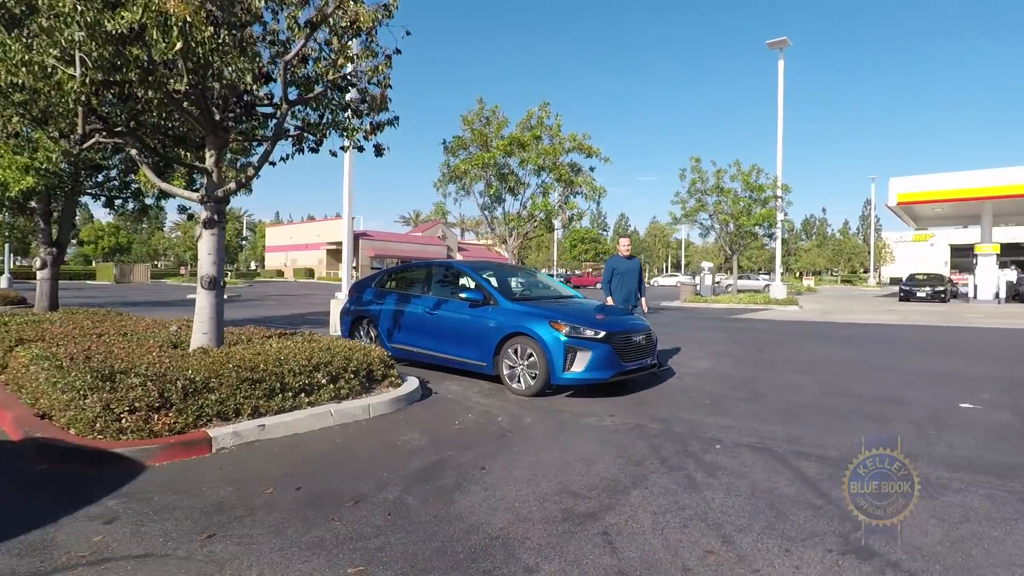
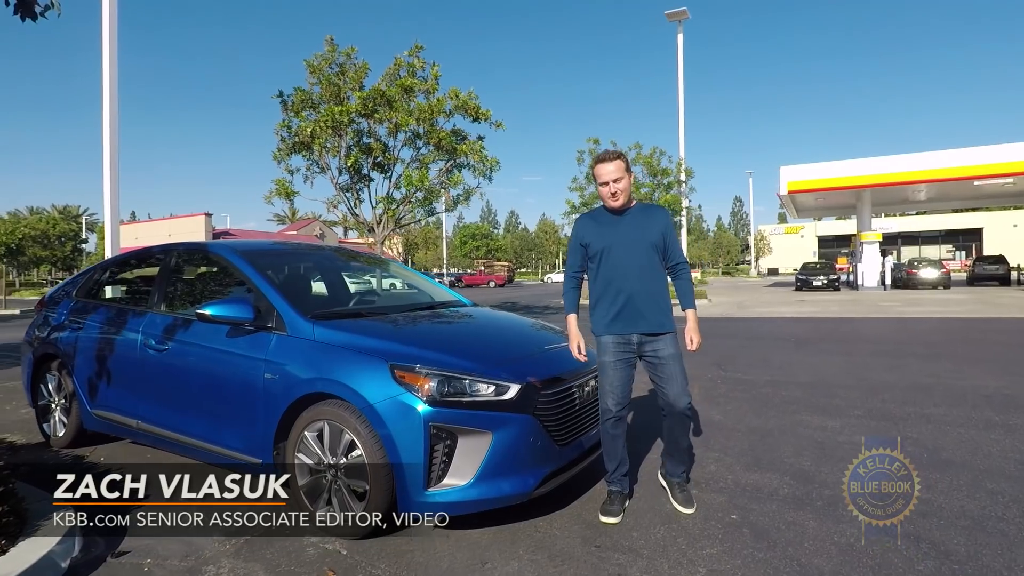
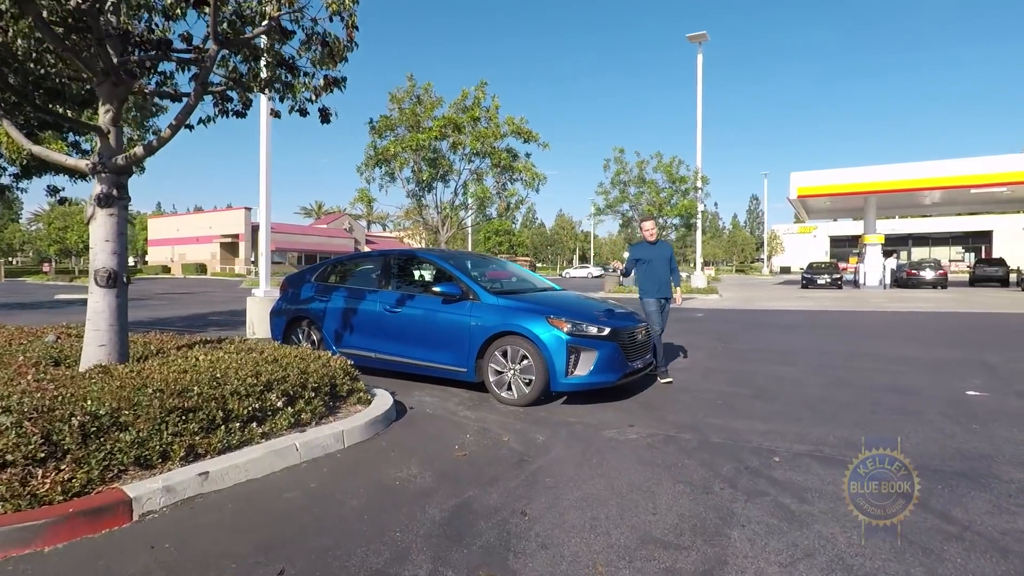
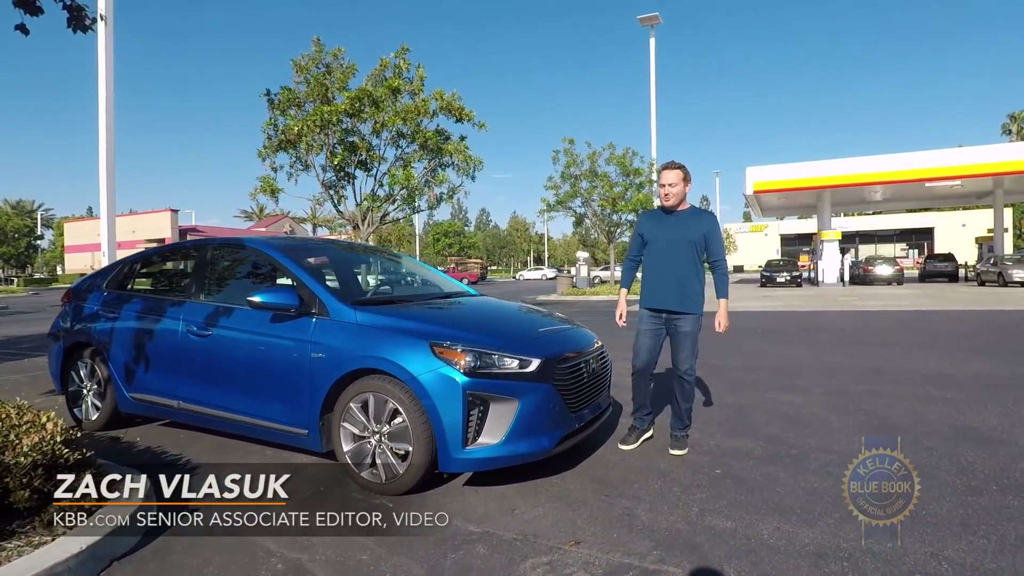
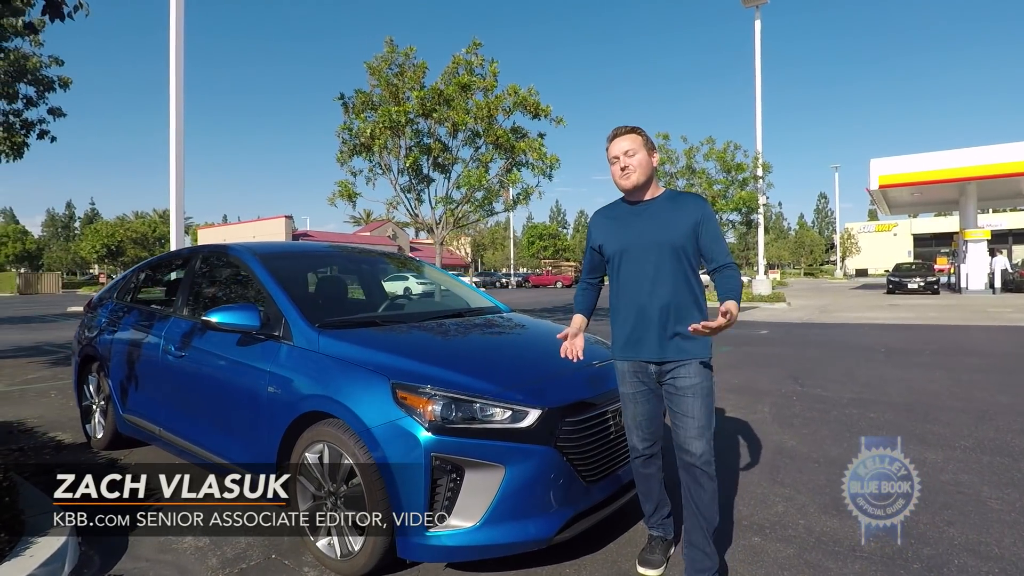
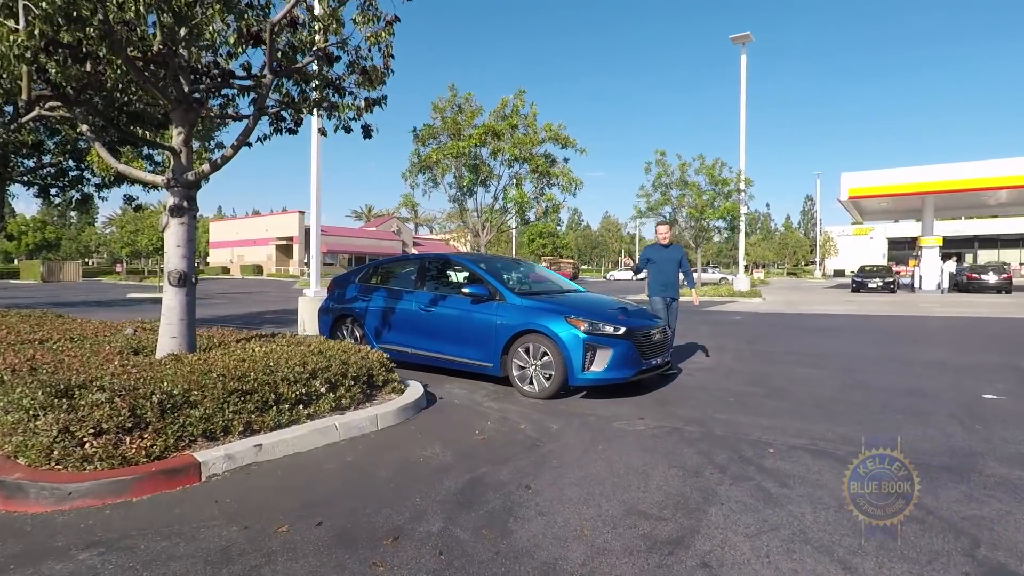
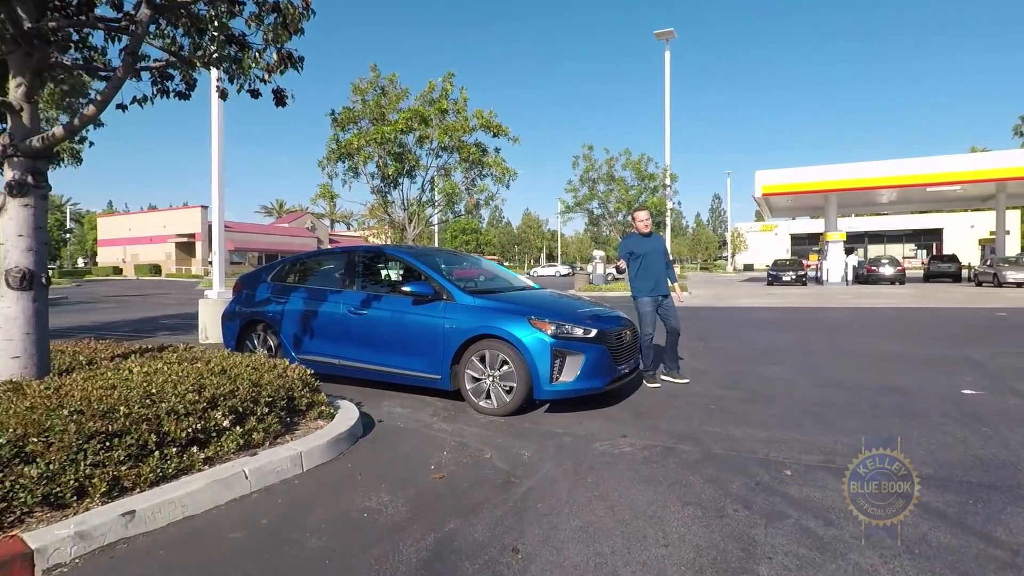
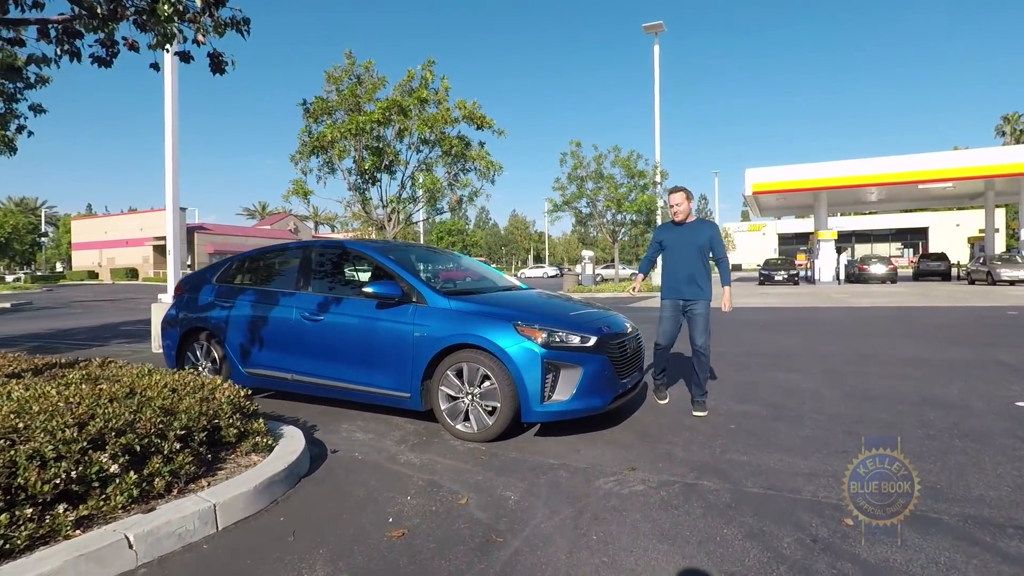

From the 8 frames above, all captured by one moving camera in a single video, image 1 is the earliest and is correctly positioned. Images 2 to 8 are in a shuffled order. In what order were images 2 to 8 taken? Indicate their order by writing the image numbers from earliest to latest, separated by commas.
6, 3, 7, 8, 4, 2, 5
